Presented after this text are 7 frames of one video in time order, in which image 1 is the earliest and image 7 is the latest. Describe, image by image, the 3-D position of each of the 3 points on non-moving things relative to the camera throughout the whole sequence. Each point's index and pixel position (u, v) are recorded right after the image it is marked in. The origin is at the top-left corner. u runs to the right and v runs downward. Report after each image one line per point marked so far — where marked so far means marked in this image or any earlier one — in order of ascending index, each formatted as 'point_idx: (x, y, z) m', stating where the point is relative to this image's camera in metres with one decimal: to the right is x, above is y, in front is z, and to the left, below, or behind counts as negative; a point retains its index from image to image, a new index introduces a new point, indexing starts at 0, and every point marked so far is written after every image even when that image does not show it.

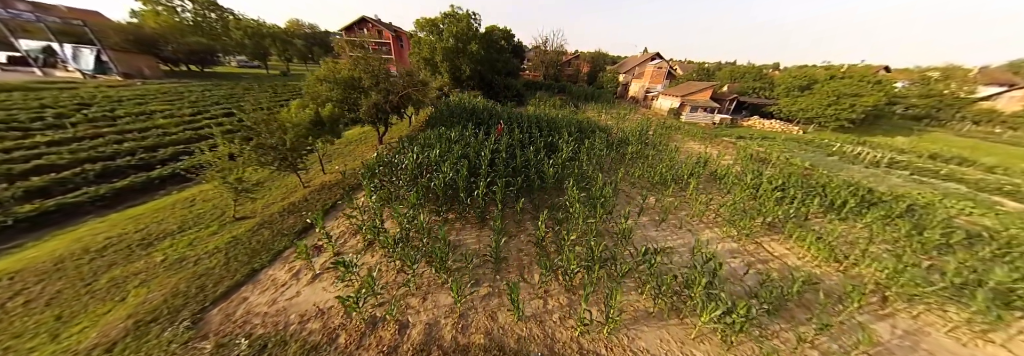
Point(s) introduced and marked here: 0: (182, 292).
0: (-4.6, -1.6, +3.1) m
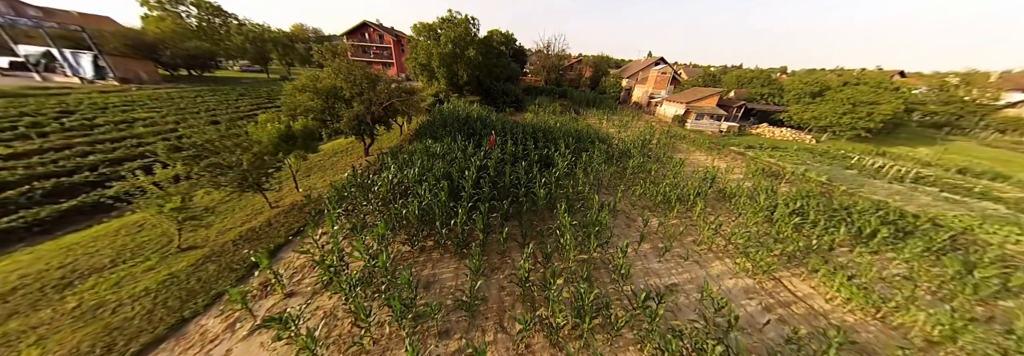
0: (-5.0, -2.0, +2.6) m
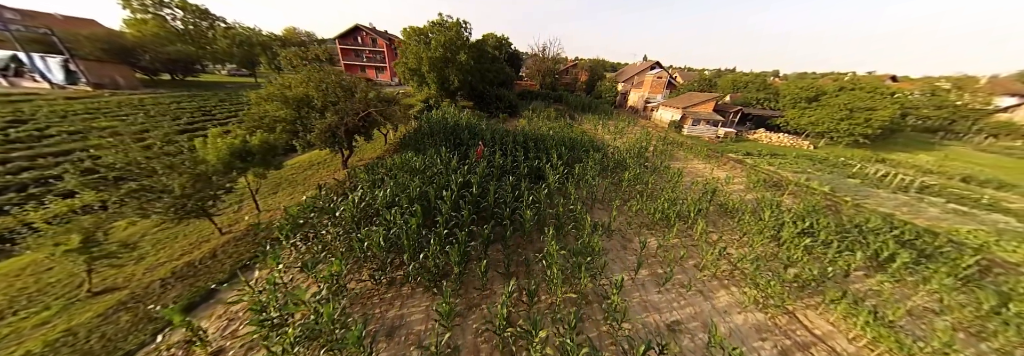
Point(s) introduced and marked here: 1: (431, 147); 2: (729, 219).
0: (-5.3, -2.5, +1.9) m
1: (-3.1, +1.1, +8.5) m
2: (+6.6, -1.2, +6.8) m
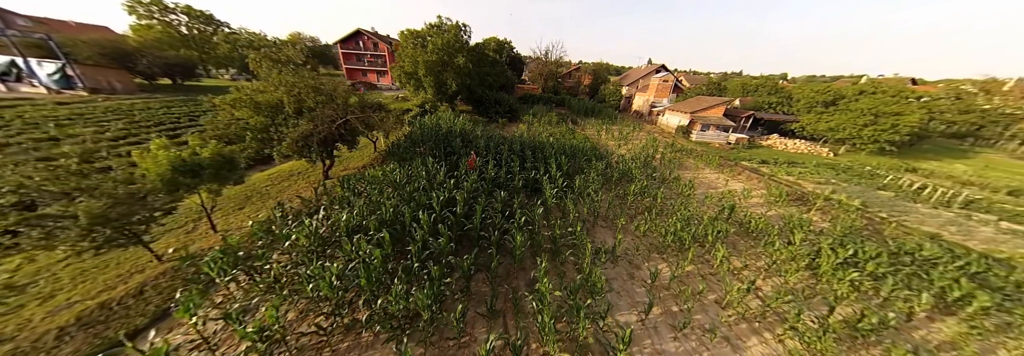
0: (-5.6, -2.8, +1.2) m
1: (-3.3, +0.7, +7.8) m
2: (+6.4, -1.7, +5.9) m
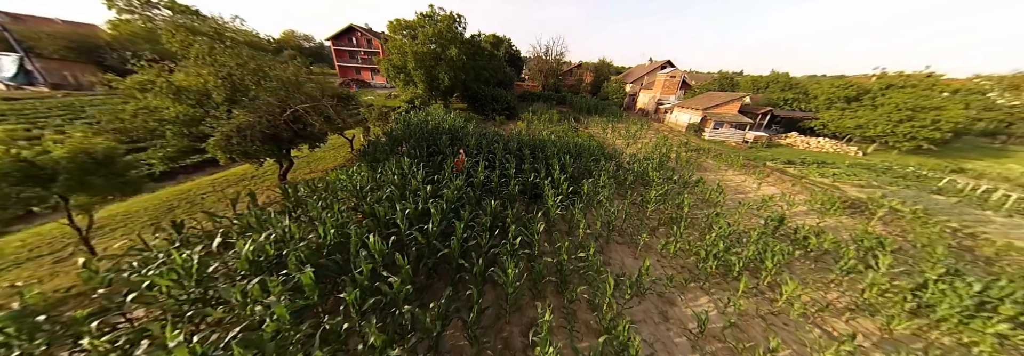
0: (-5.8, -2.9, -0.1) m
1: (-3.4, +0.6, +6.5) m
2: (+6.3, -1.8, +4.6) m
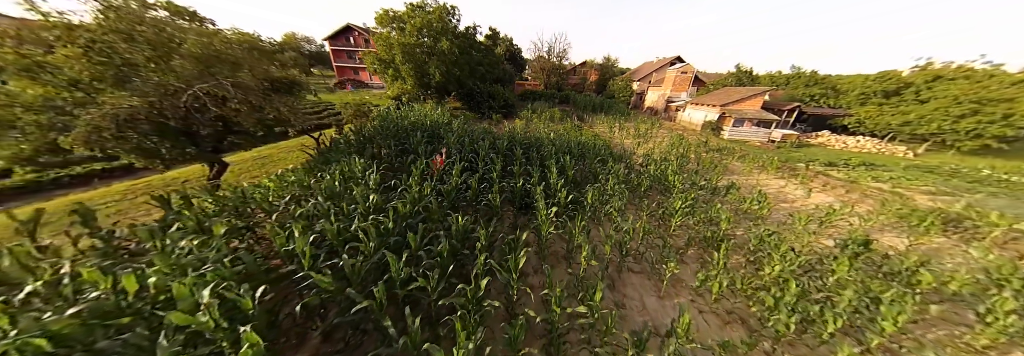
0: (-6.3, -3.0, -1.4) m
1: (-3.8, +0.5, +5.2) m
2: (+5.9, -1.9, +3.1) m
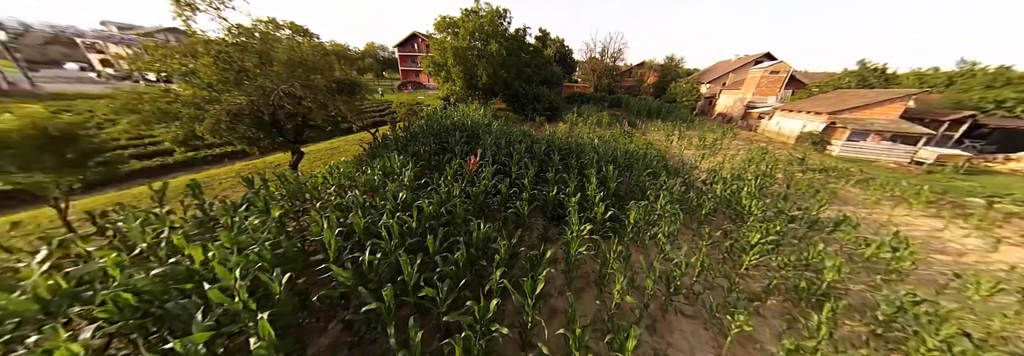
0: (-6.9, -2.5, -0.4) m
1: (-2.9, +0.6, +5.5) m
2: (+5.9, -2.5, +1.5) m
